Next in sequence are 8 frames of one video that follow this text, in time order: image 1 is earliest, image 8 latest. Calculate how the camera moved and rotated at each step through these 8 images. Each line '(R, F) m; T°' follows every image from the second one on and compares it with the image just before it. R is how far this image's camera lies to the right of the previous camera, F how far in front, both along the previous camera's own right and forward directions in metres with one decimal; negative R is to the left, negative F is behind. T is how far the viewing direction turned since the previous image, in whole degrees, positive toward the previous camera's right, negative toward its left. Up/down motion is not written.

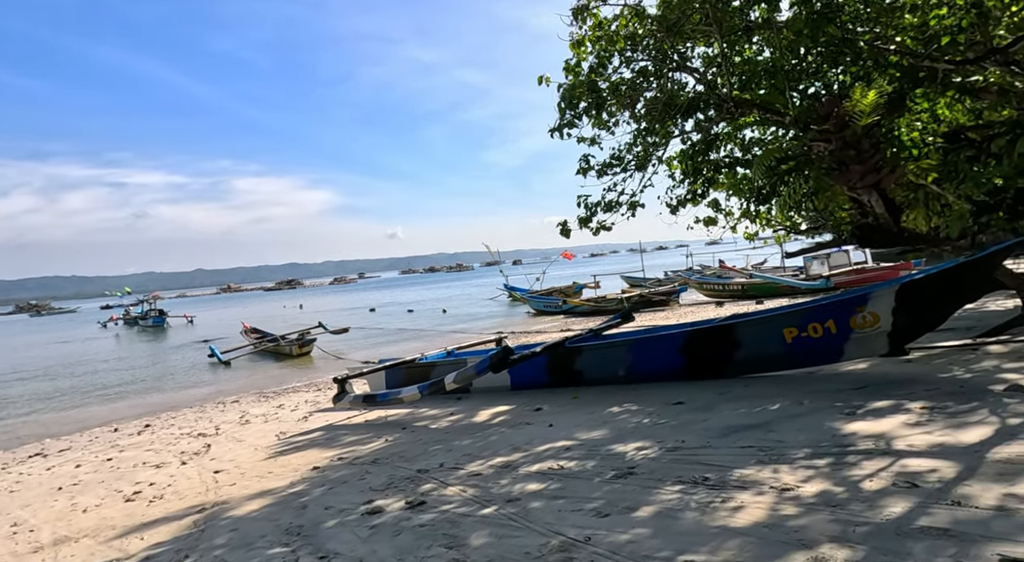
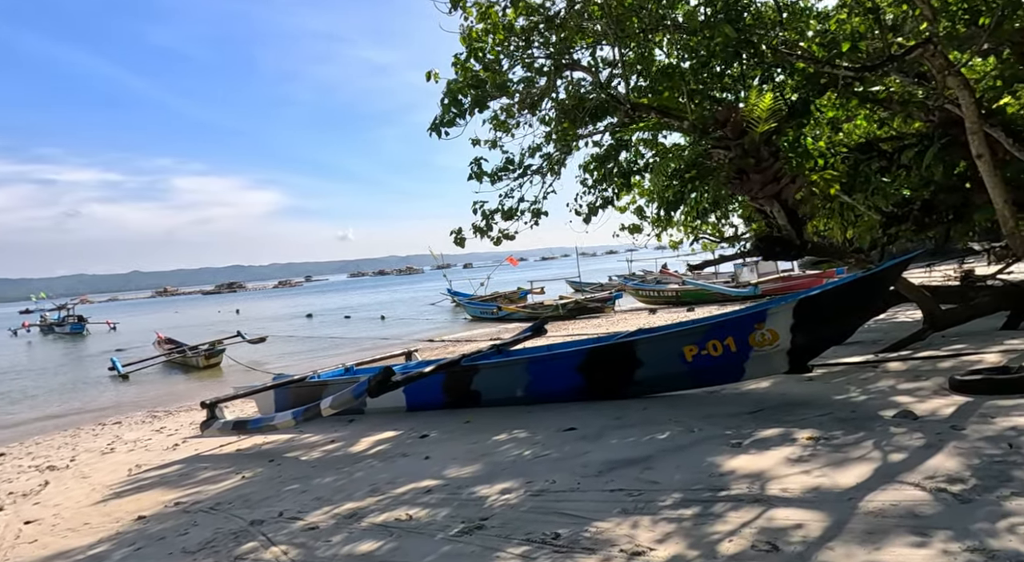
(+0.7, +0.5) m; +5°
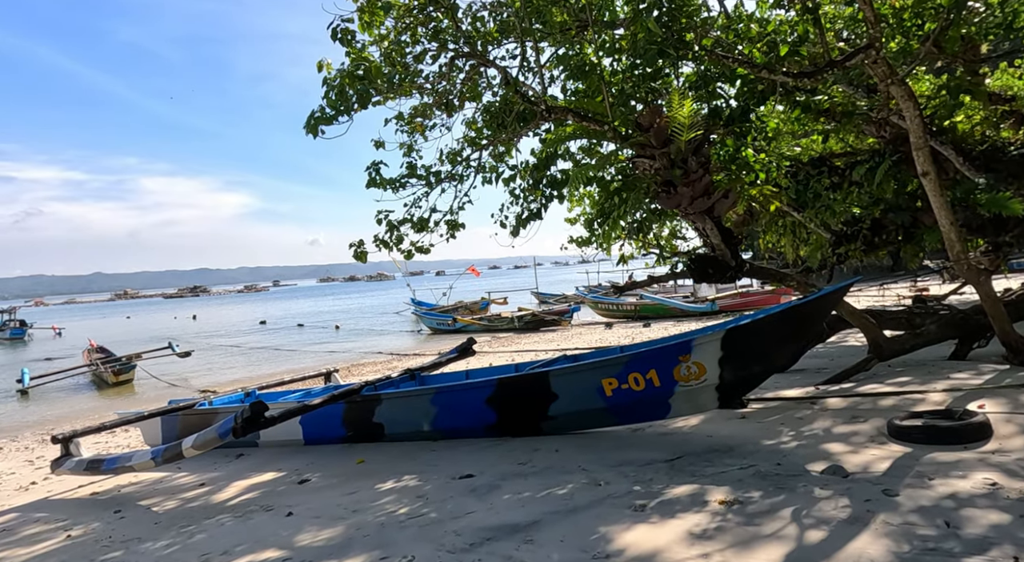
(+0.7, +0.7) m; +3°
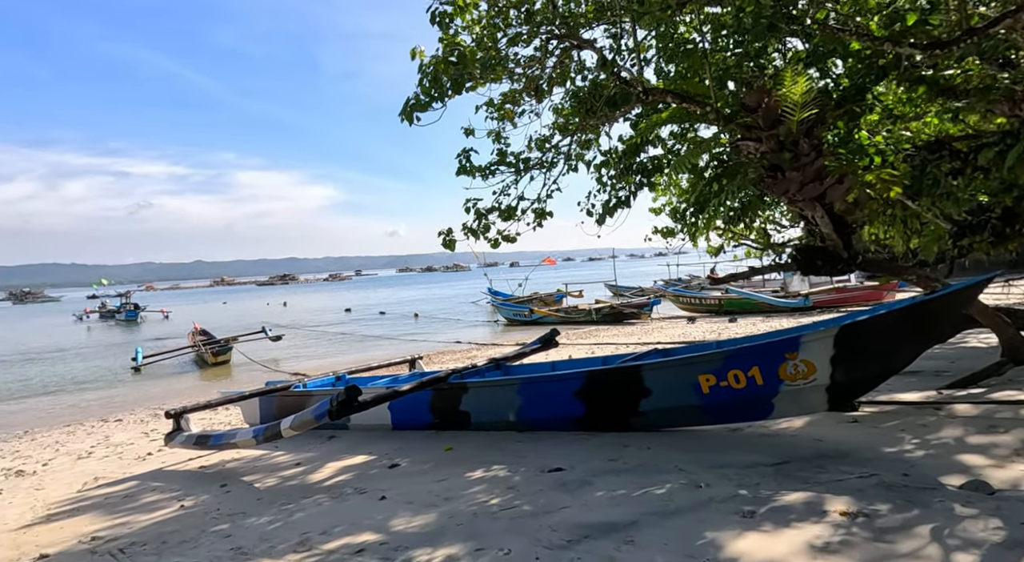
(-0.2, +0.1) m; -7°
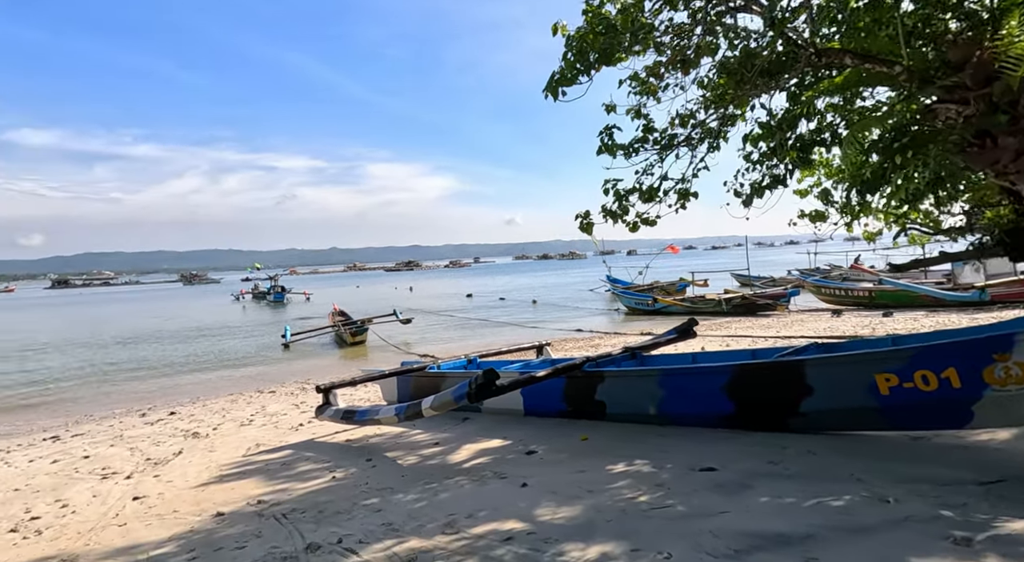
(-0.2, +0.2) m; -11°
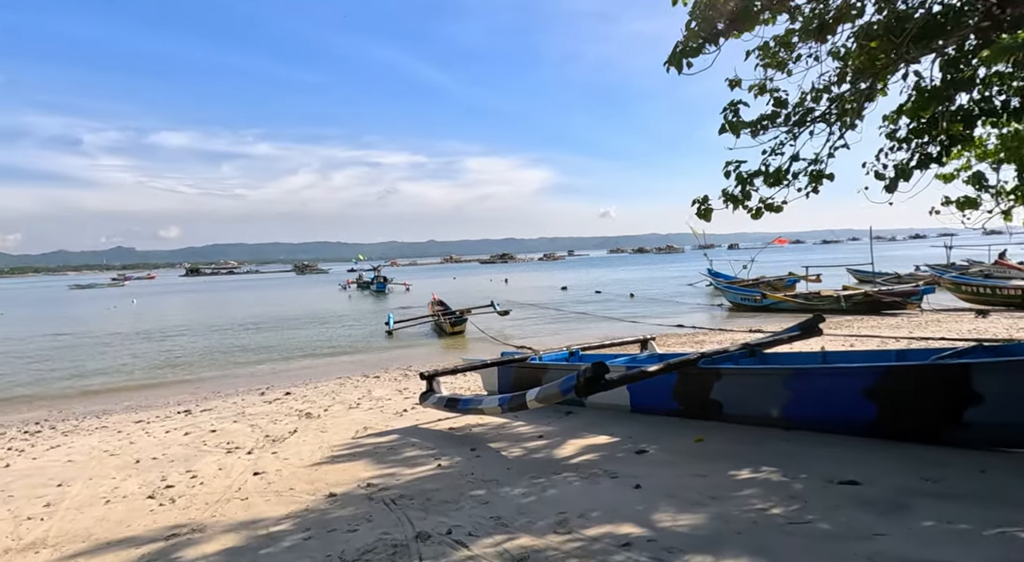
(-0.1, +0.2) m; -9°
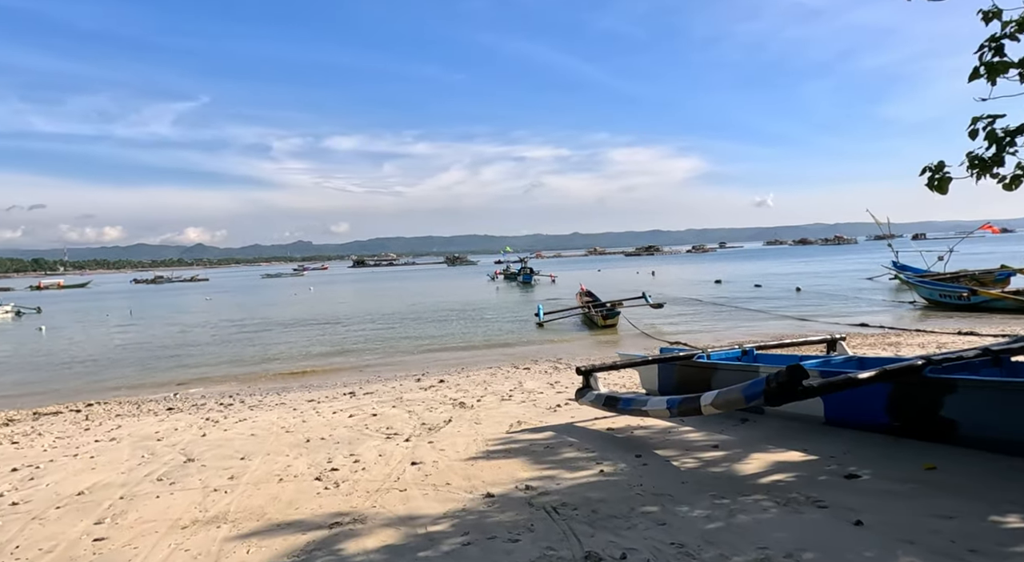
(-0.2, +0.5) m; -13°
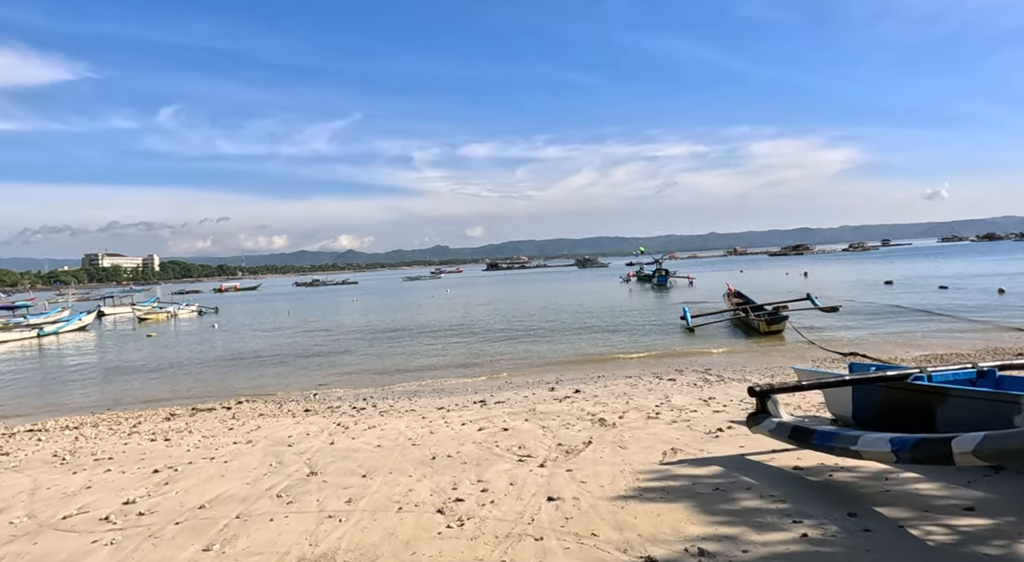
(-0.2, +1.1) m; -12°
